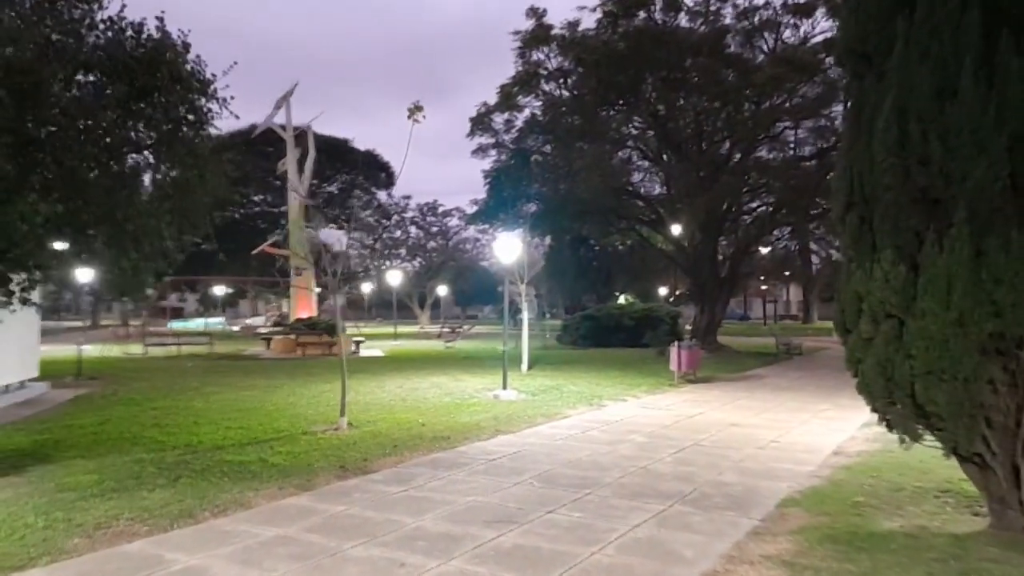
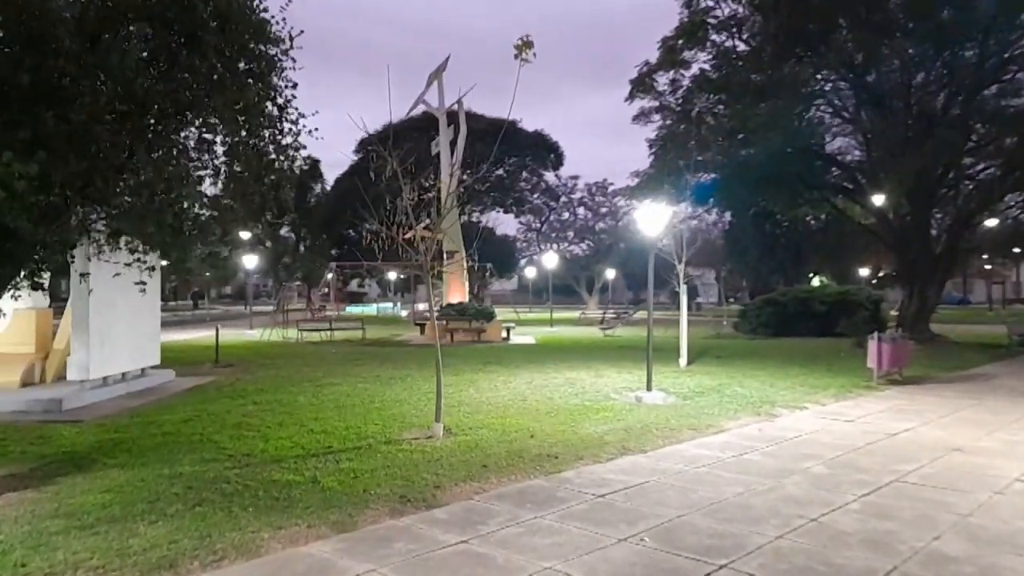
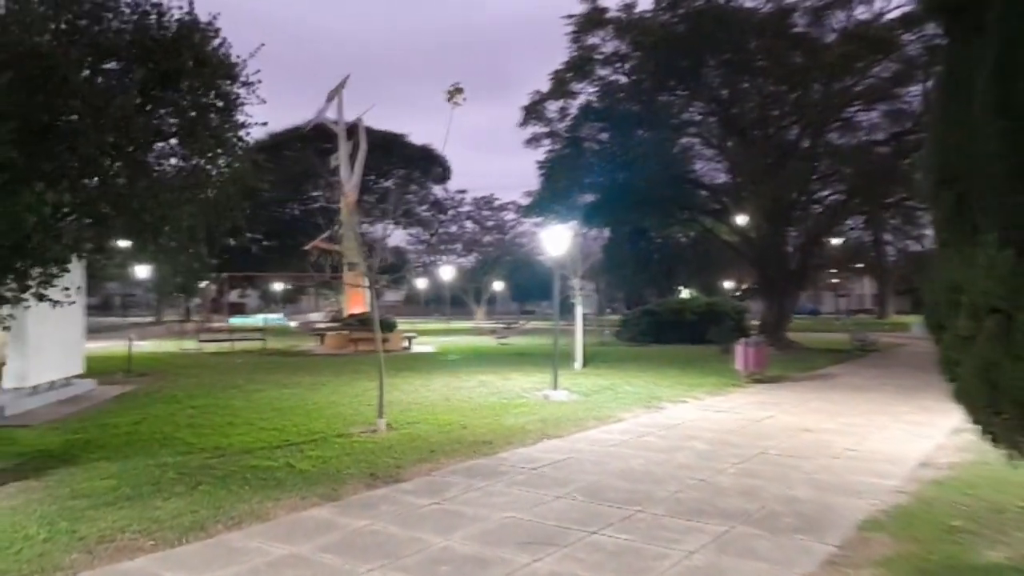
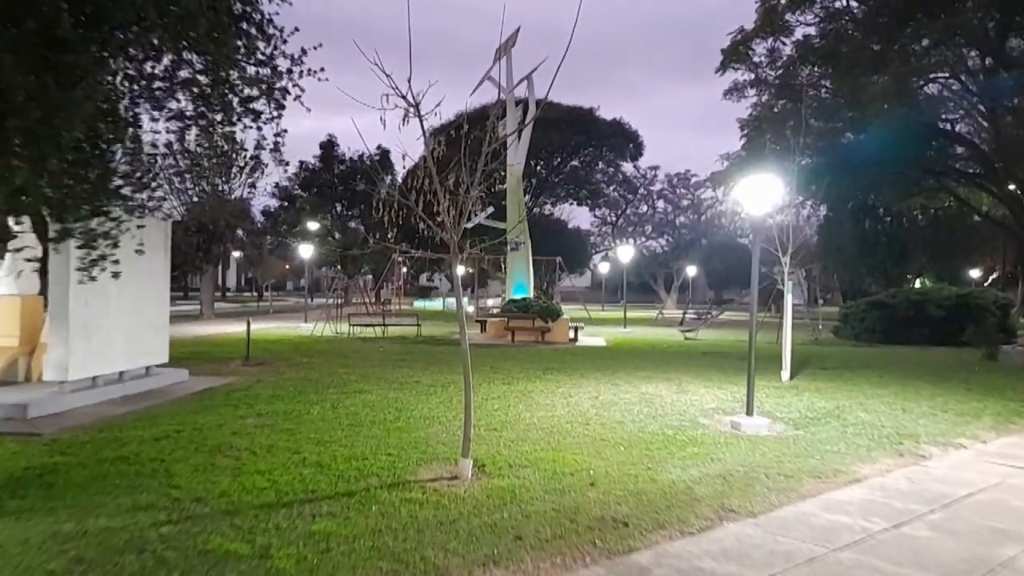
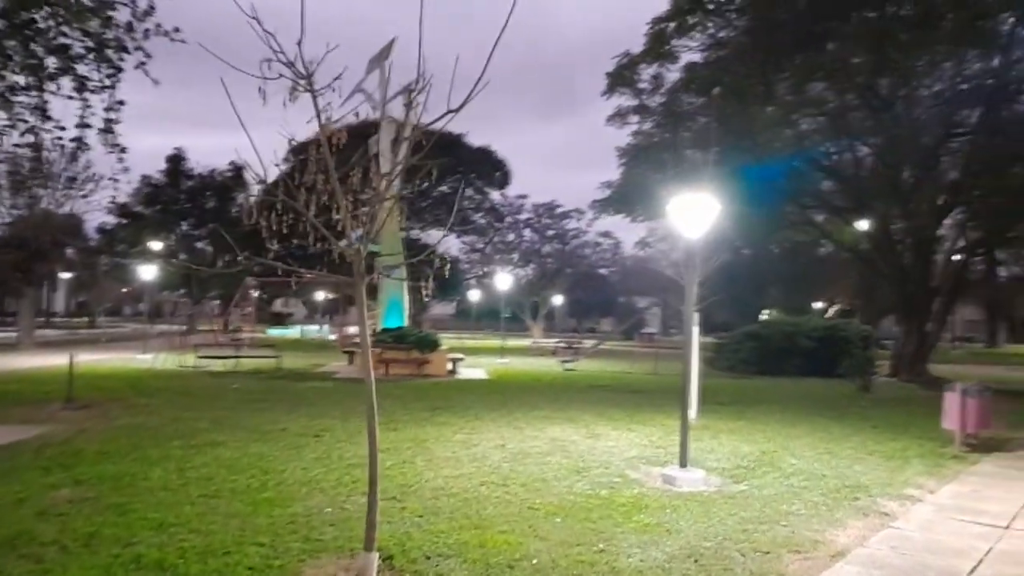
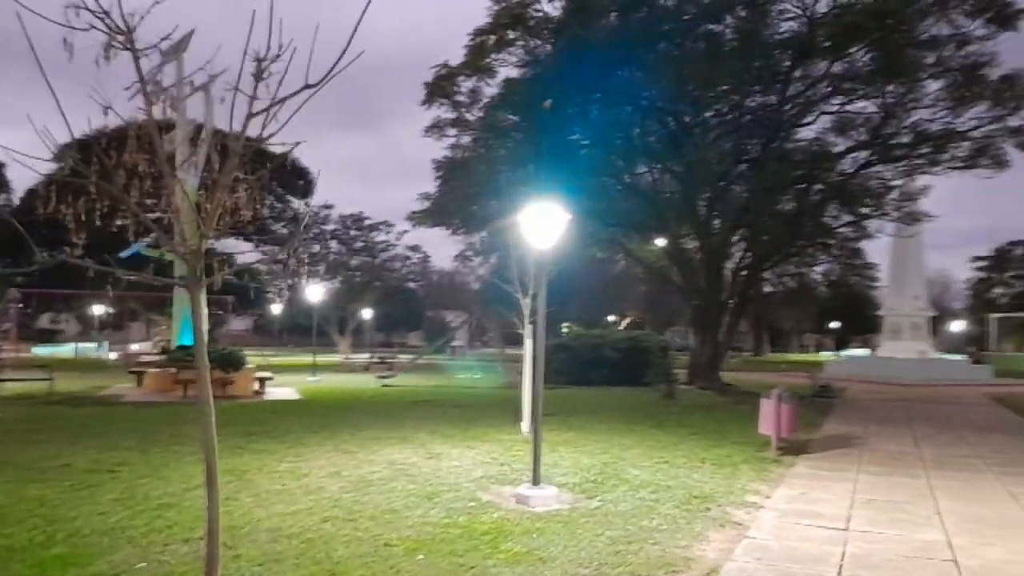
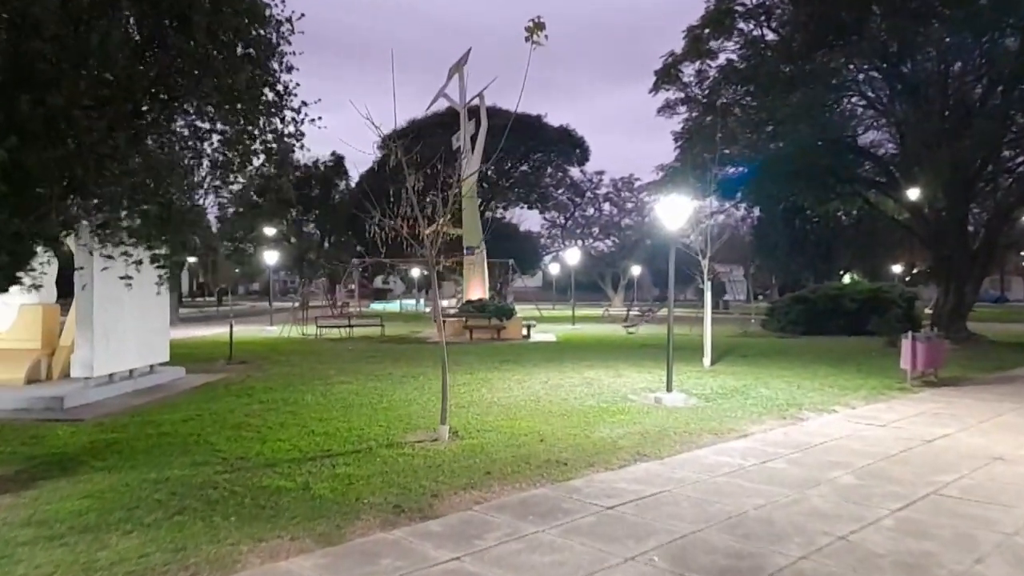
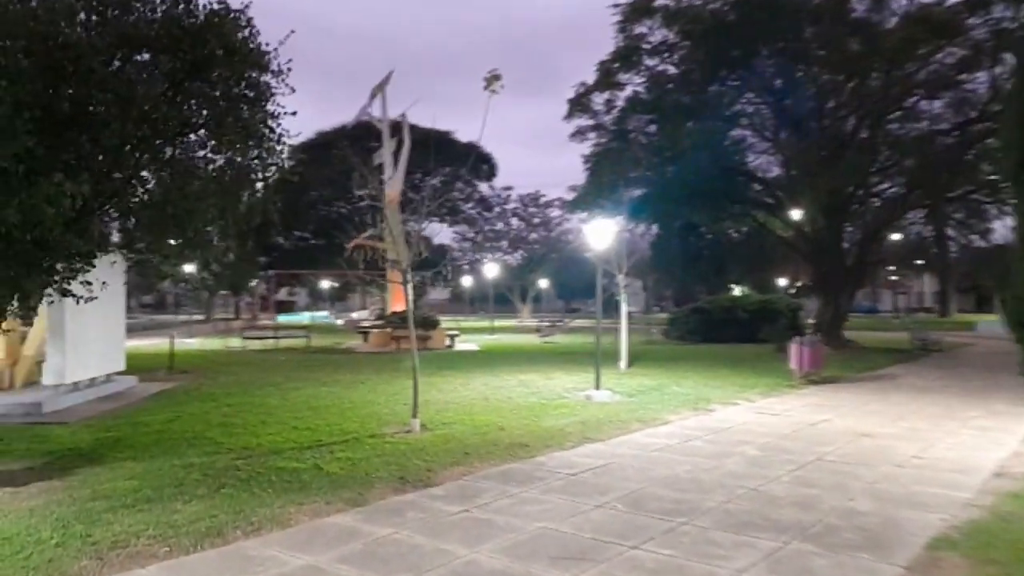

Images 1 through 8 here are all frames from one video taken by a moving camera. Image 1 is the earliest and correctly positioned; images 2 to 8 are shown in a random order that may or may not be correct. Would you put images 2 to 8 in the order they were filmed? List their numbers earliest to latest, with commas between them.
3, 8, 2, 7, 4, 5, 6
